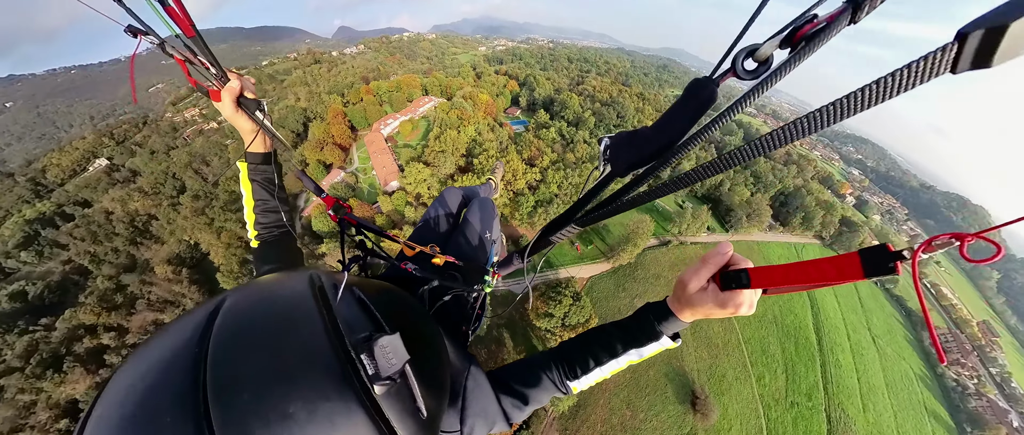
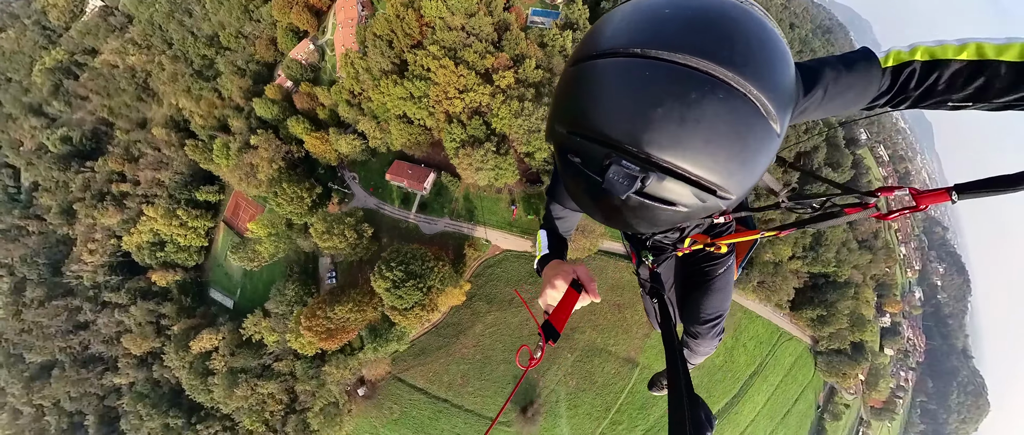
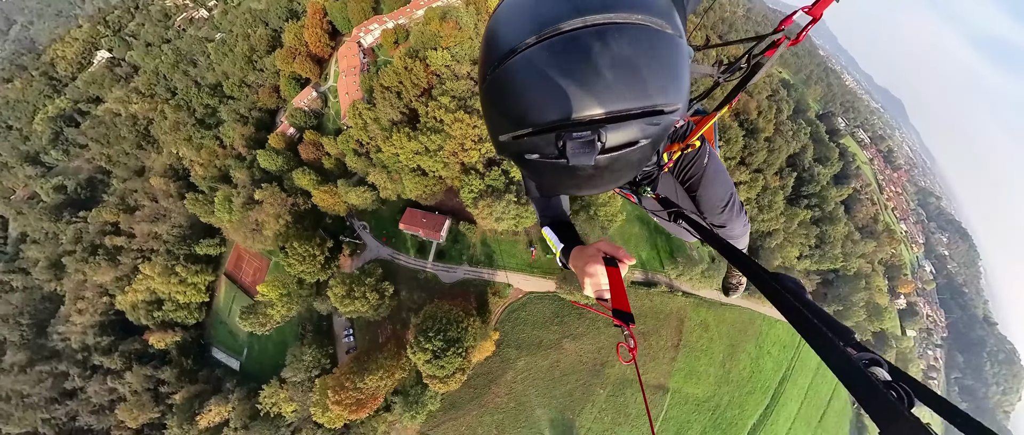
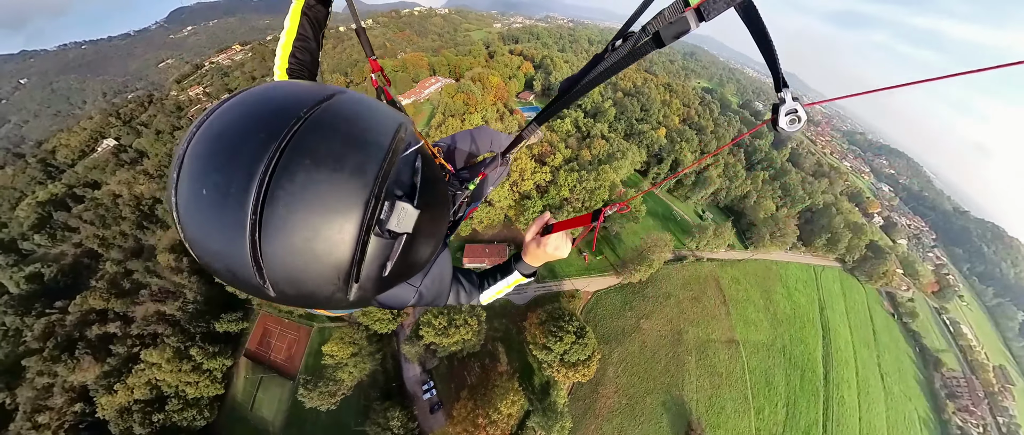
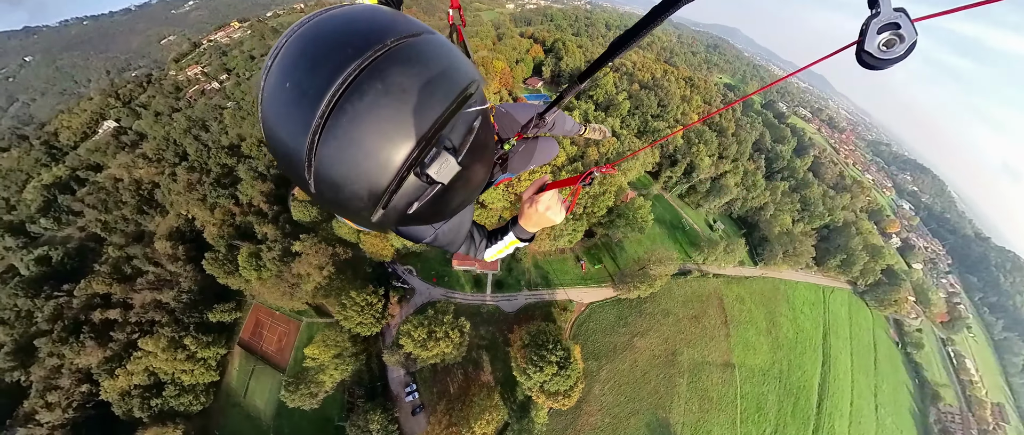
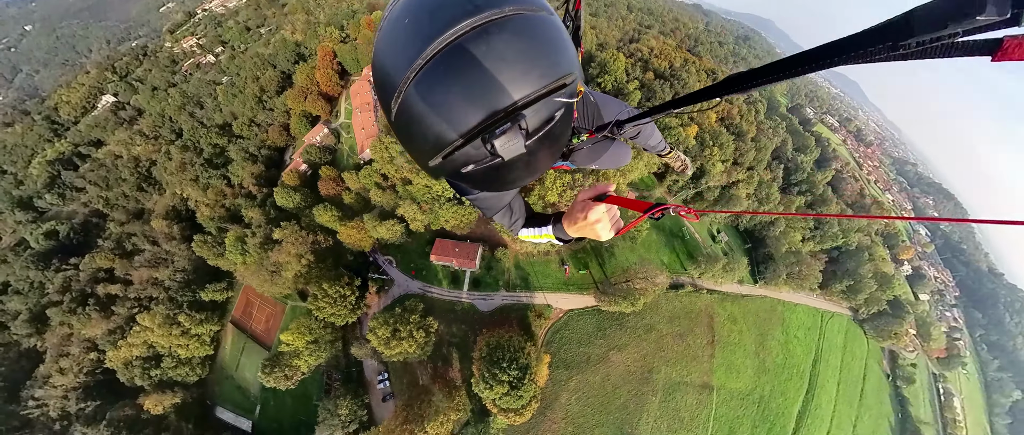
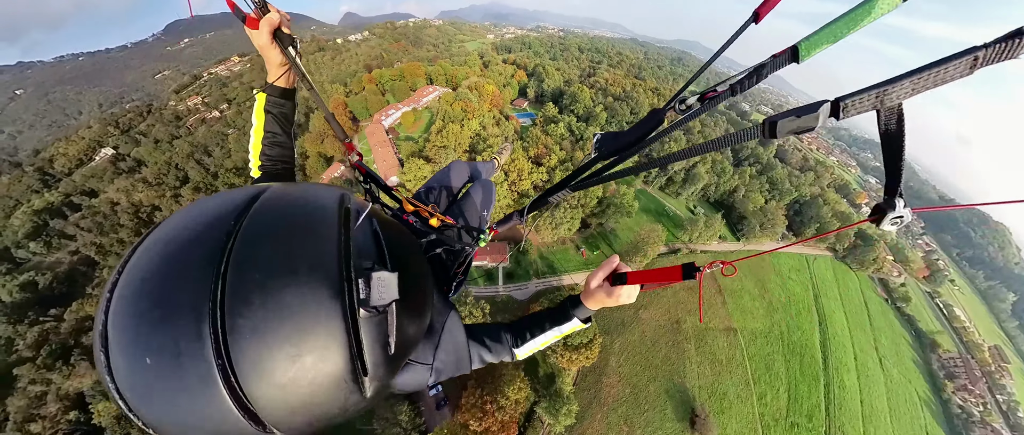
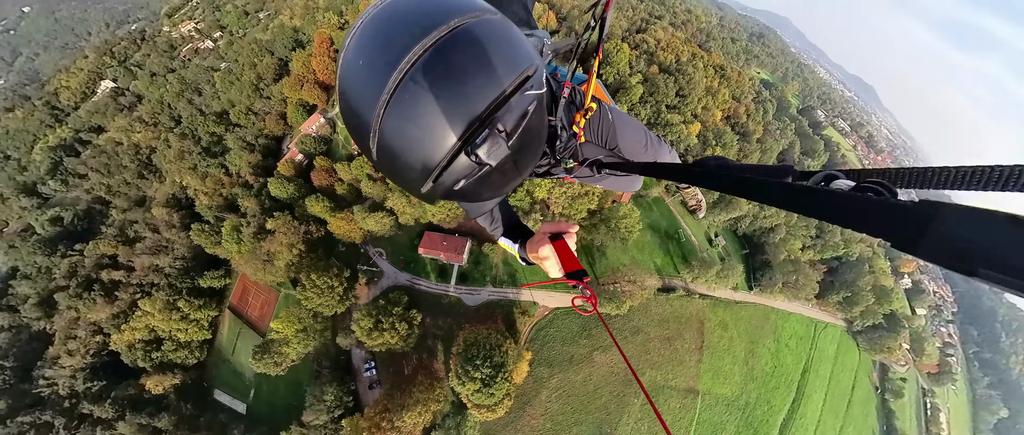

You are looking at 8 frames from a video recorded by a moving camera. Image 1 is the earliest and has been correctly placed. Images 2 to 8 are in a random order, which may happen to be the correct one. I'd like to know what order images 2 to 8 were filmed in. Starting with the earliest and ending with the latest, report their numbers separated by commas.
7, 4, 5, 6, 8, 3, 2
